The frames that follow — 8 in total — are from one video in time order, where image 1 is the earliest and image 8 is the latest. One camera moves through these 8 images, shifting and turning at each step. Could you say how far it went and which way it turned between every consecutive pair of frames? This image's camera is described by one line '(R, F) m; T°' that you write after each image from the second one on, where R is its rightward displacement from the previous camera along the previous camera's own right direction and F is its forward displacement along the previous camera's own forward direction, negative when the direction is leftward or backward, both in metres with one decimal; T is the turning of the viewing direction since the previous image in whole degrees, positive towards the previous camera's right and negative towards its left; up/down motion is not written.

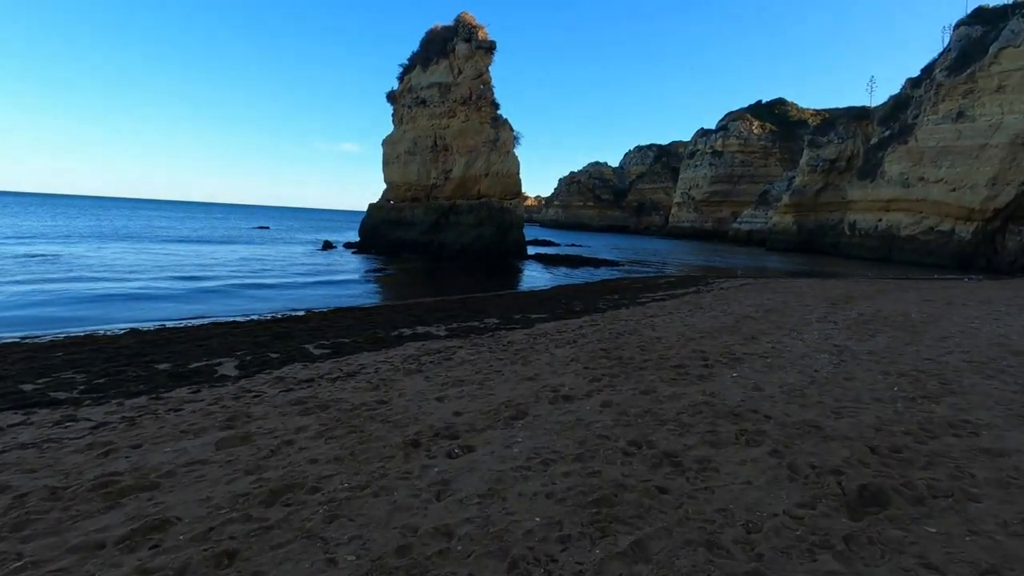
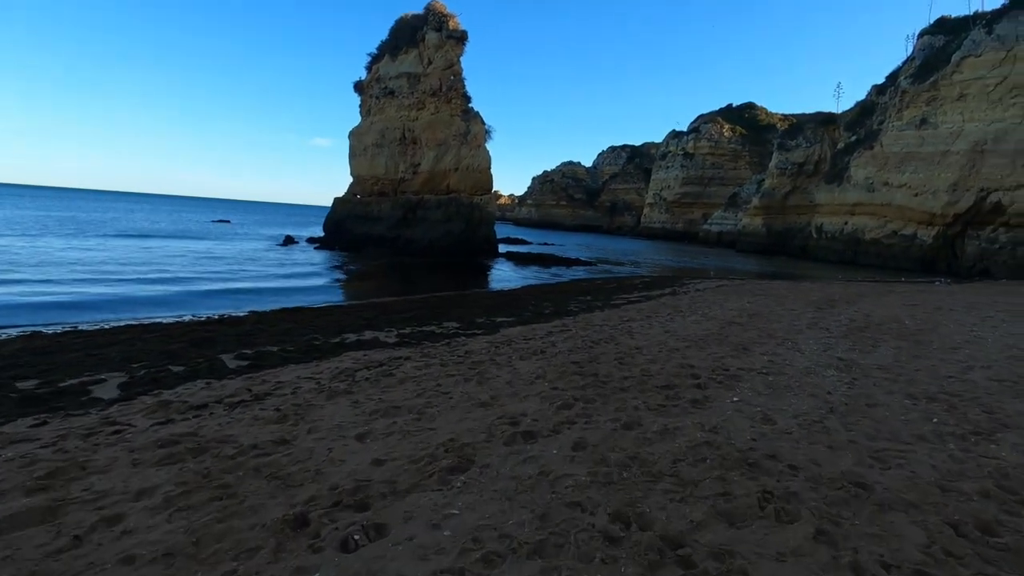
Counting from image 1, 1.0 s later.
(+0.2, +1.3) m; +3°
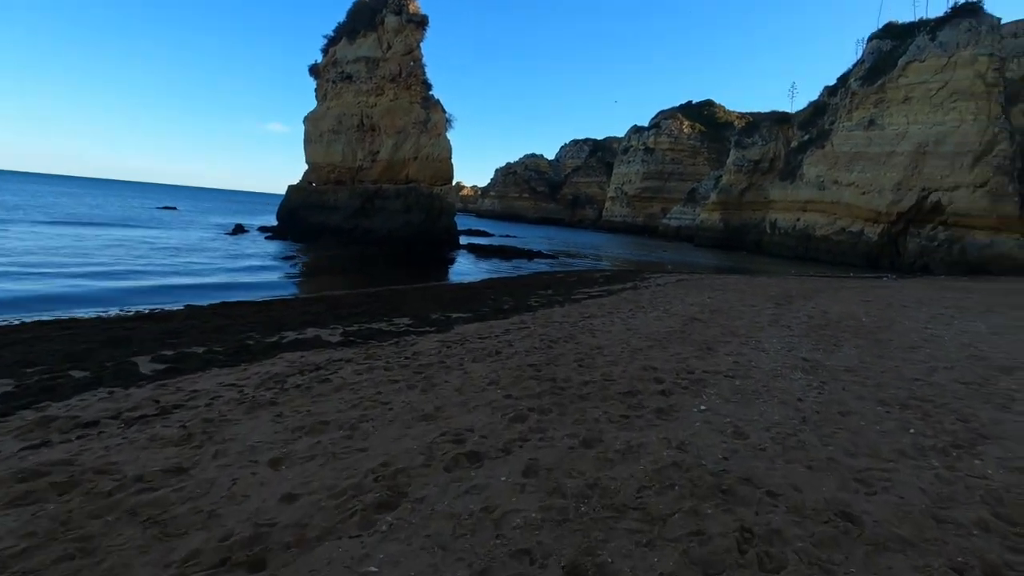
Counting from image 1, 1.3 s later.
(+0.1, +0.6) m; +4°
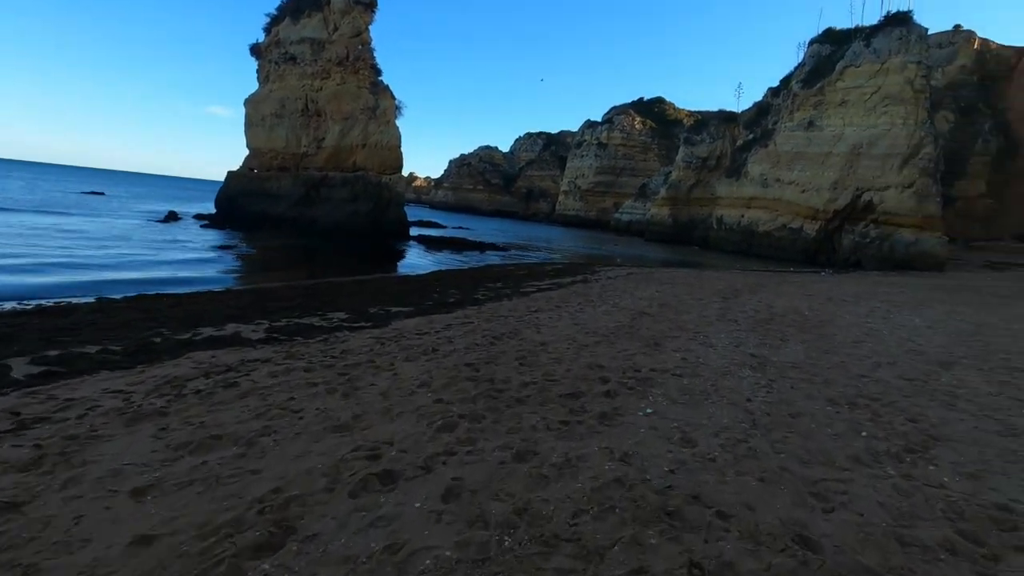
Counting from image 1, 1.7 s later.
(+0.2, +0.5) m; +5°
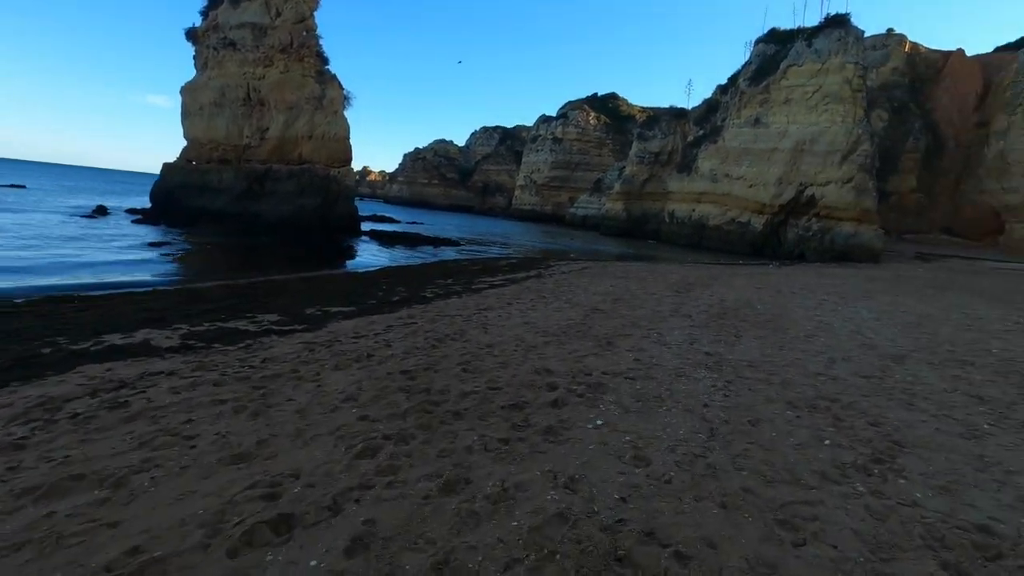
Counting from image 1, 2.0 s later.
(+0.2, +0.5) m; +5°
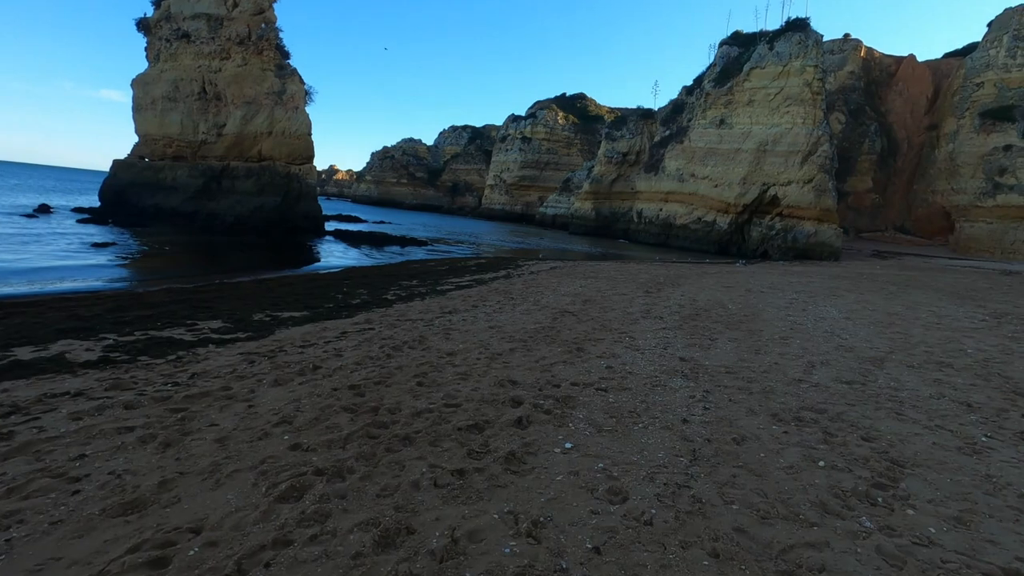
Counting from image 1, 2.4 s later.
(+0.1, +0.5) m; +3°
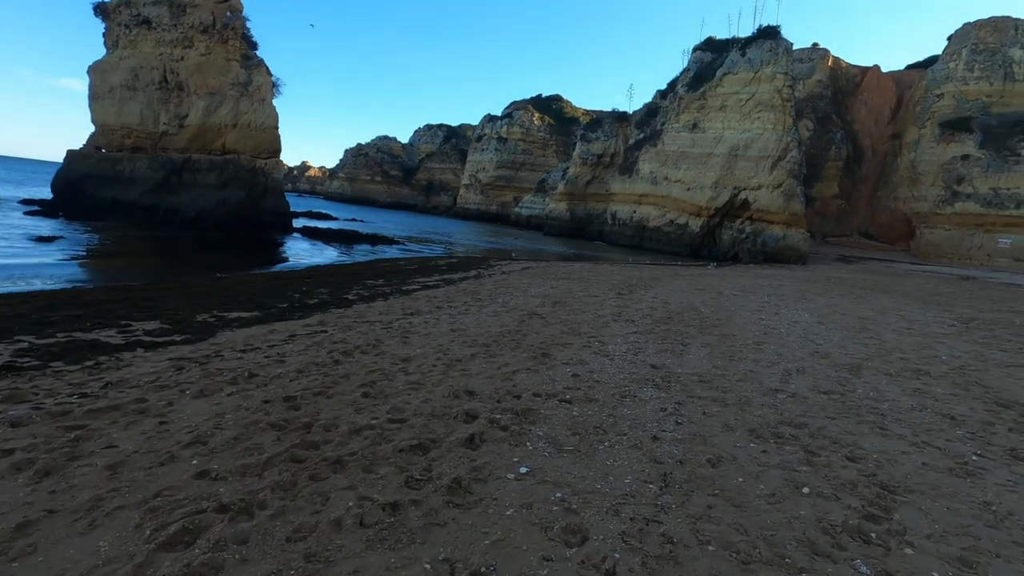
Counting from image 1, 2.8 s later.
(+0.2, +0.5) m; +3°
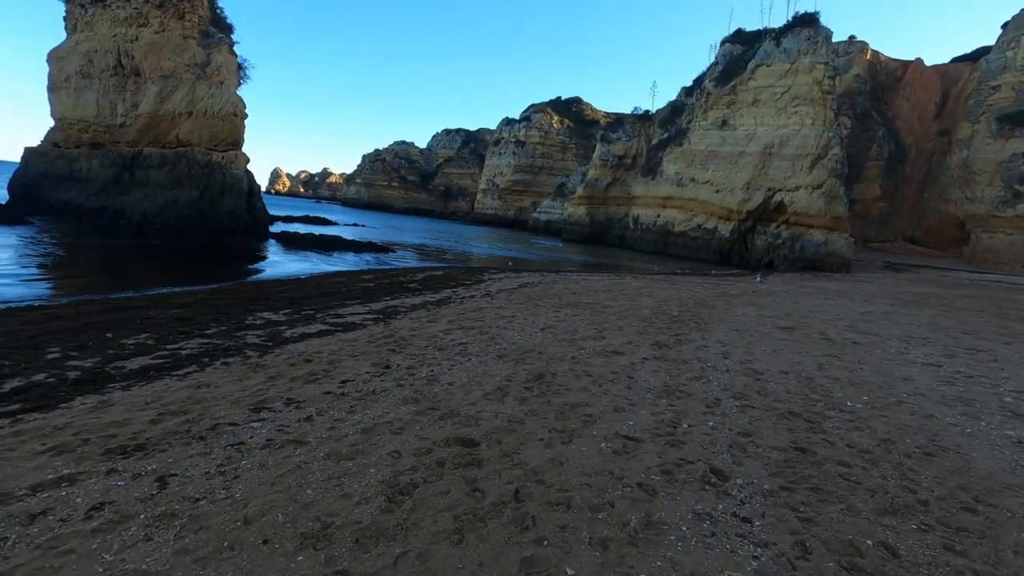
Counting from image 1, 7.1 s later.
(+0.9, +5.8) m; -2°
